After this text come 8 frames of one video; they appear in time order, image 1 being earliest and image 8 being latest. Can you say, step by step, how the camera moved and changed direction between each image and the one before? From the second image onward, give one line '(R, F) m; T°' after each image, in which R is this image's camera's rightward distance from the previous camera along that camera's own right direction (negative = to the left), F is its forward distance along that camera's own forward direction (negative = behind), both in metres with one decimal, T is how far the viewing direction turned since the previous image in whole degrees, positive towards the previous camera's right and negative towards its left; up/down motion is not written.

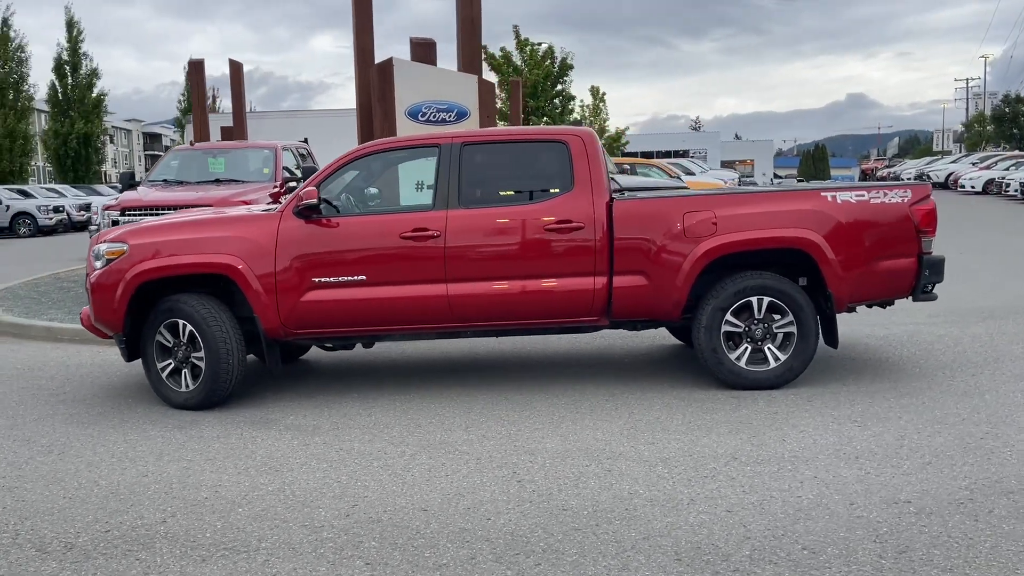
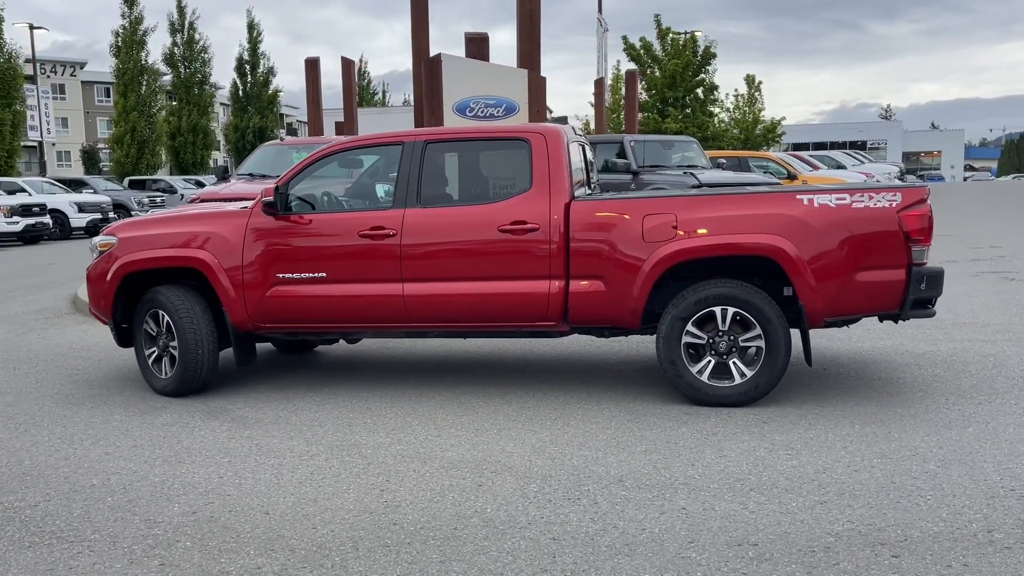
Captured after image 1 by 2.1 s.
(+1.5, +0.3) m; -11°
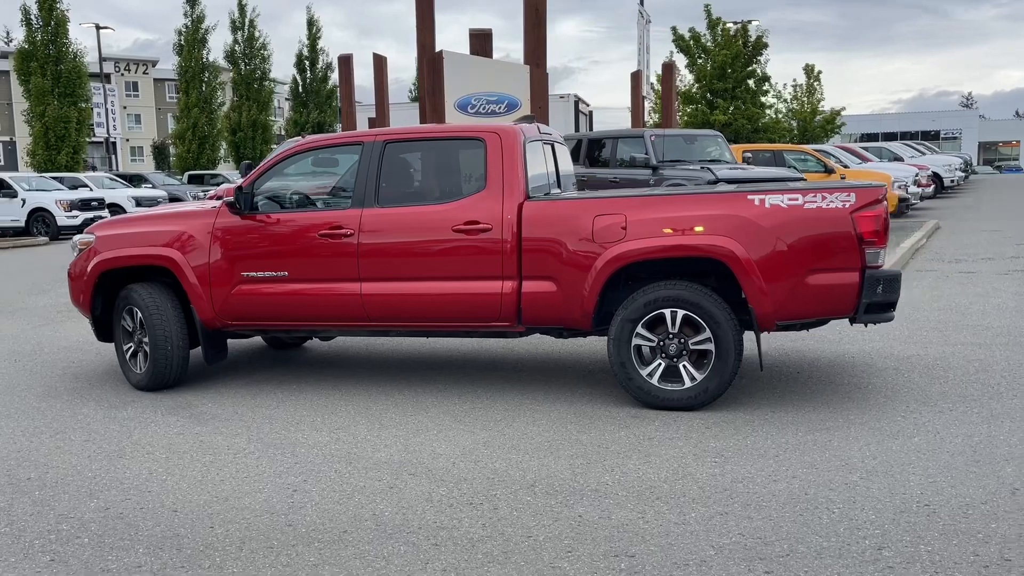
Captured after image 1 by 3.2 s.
(+0.8, 0.0) m; -4°
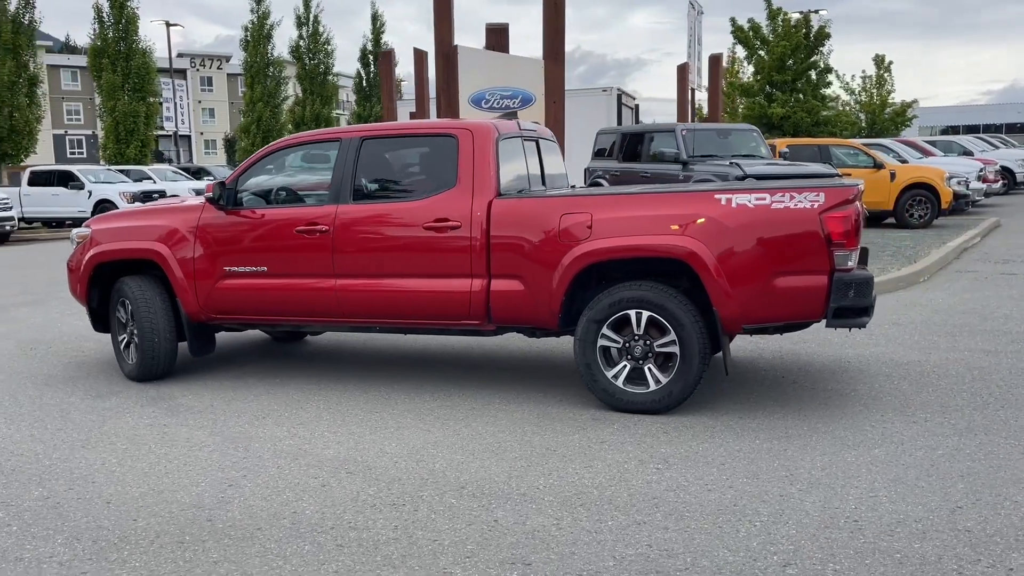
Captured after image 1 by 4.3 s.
(+0.7, +0.1) m; -4°
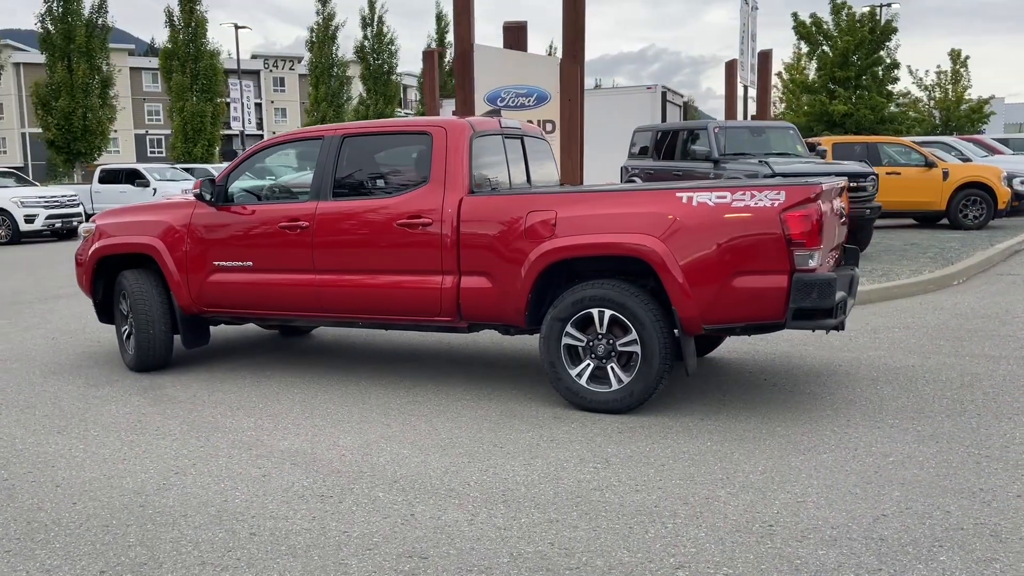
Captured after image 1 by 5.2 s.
(+0.7, 0.0) m; -4°
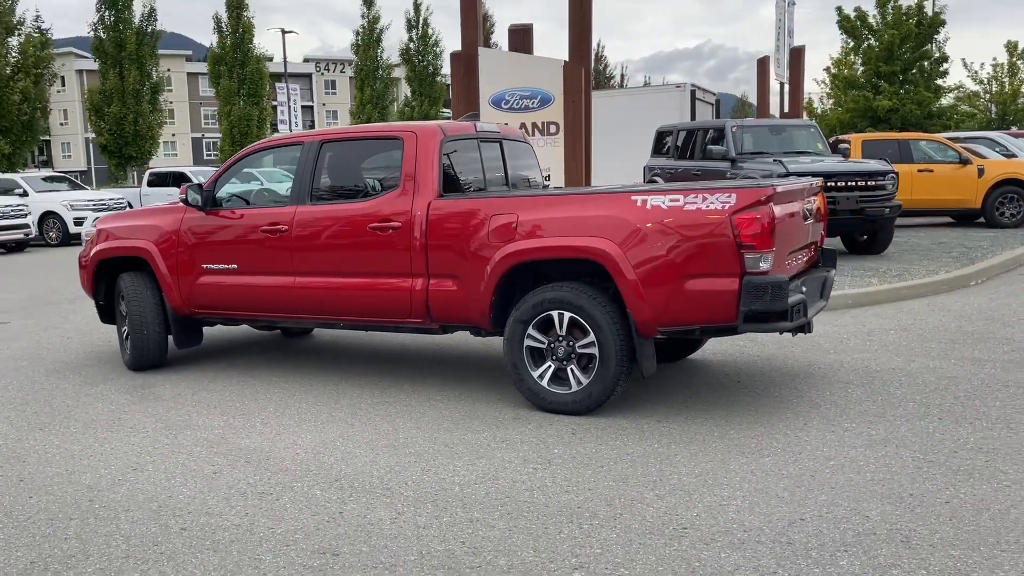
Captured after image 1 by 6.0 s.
(+0.6, -0.1) m; -3°
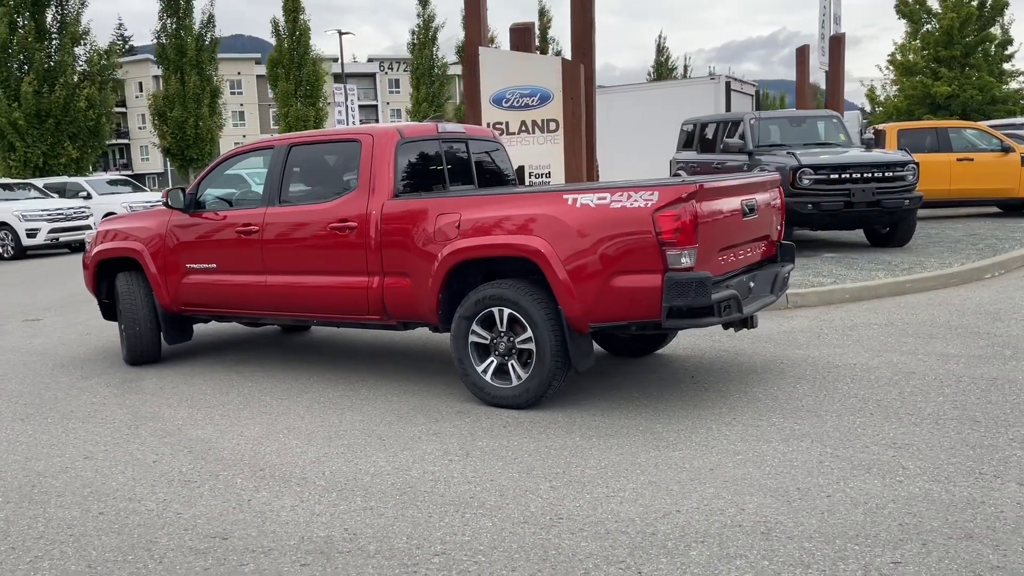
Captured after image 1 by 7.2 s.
(+0.8, -0.1) m; -4°
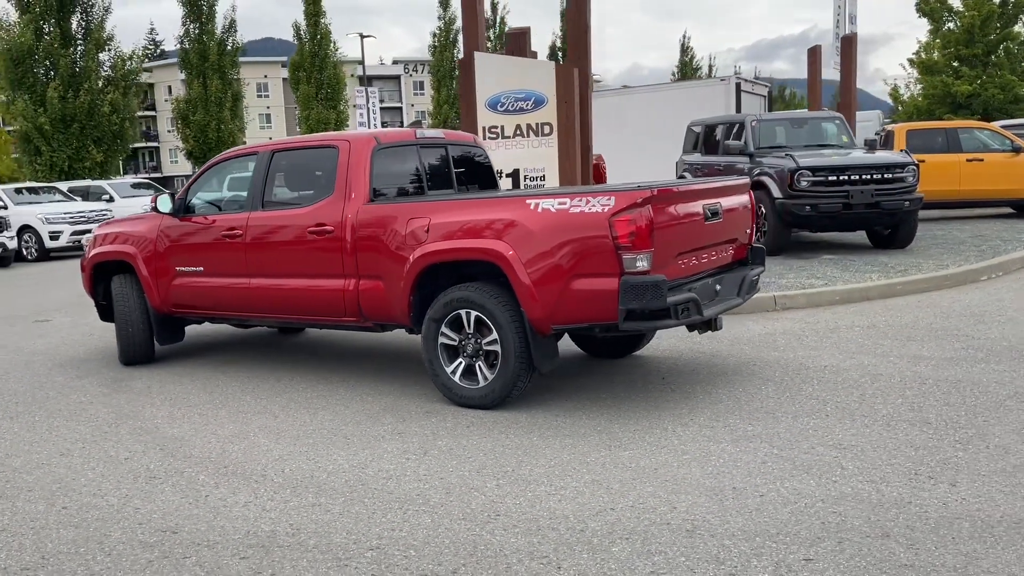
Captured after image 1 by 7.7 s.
(+0.4, -0.1) m; -2°
